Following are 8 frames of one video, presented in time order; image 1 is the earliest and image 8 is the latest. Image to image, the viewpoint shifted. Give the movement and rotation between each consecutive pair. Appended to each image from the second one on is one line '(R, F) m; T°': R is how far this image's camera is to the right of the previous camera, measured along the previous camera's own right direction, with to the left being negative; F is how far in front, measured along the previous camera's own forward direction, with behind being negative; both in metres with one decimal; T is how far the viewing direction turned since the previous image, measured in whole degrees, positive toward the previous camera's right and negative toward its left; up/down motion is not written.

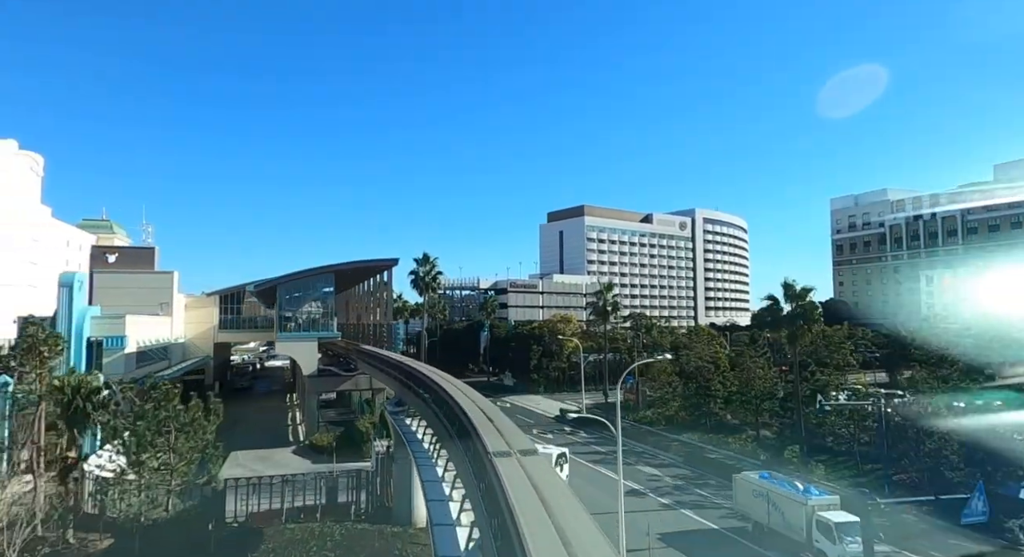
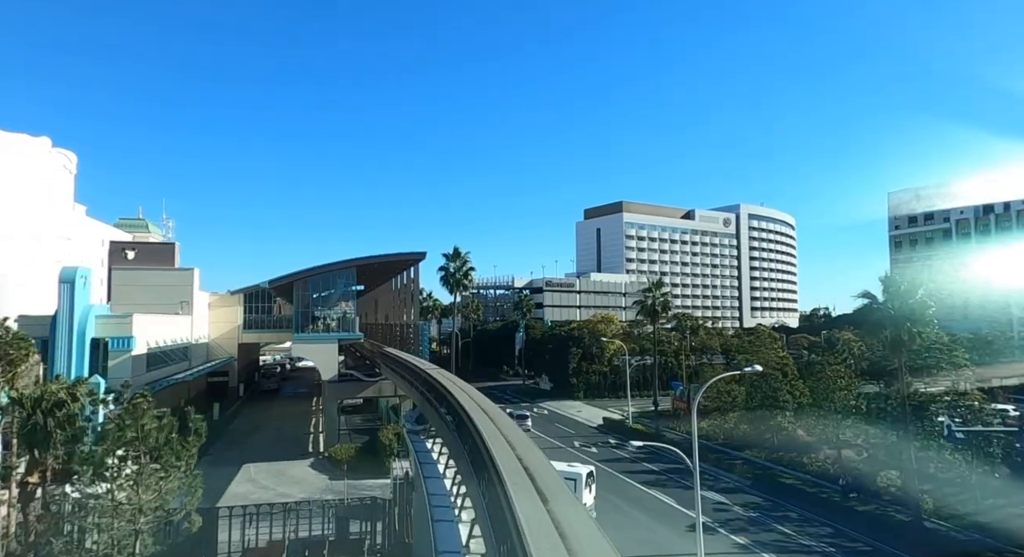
(-0.2, +3.2) m; -3°
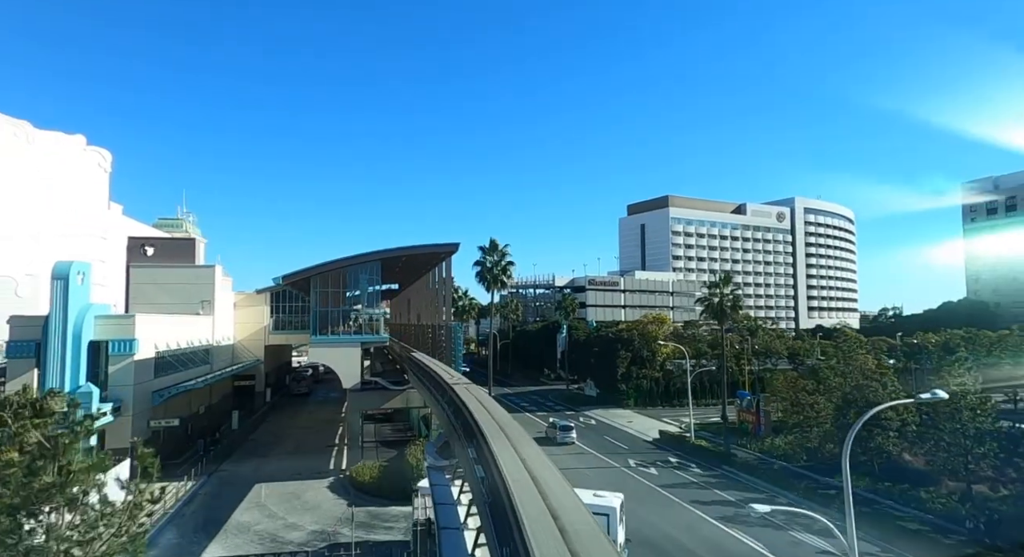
(-0.3, +3.7) m; -4°
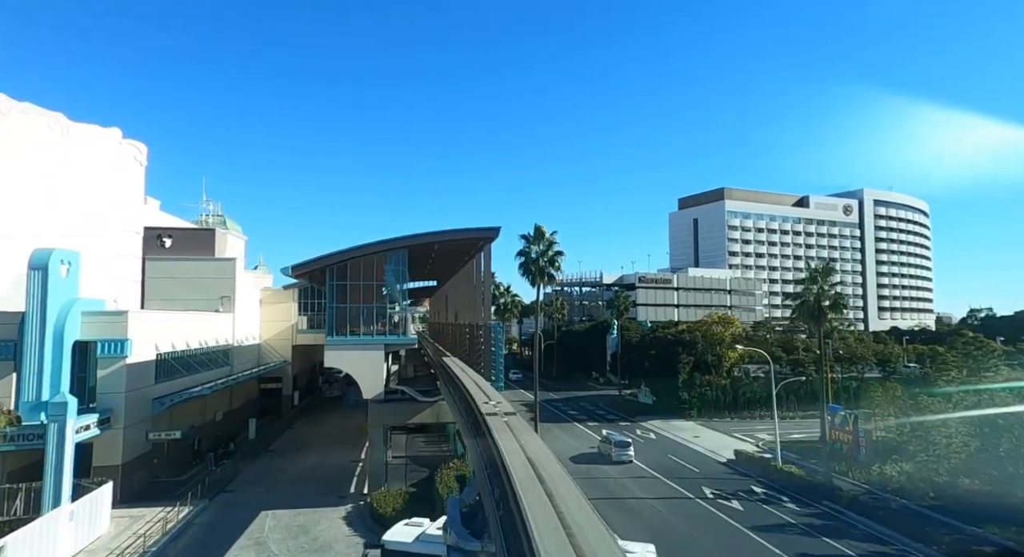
(-0.3, +4.1) m; -4°
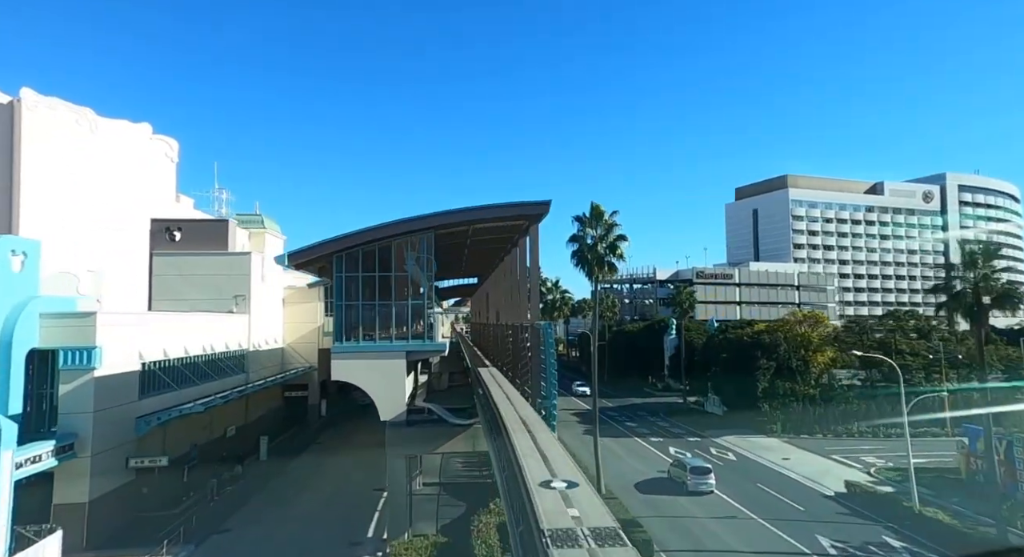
(-0.3, +4.6) m; -4°
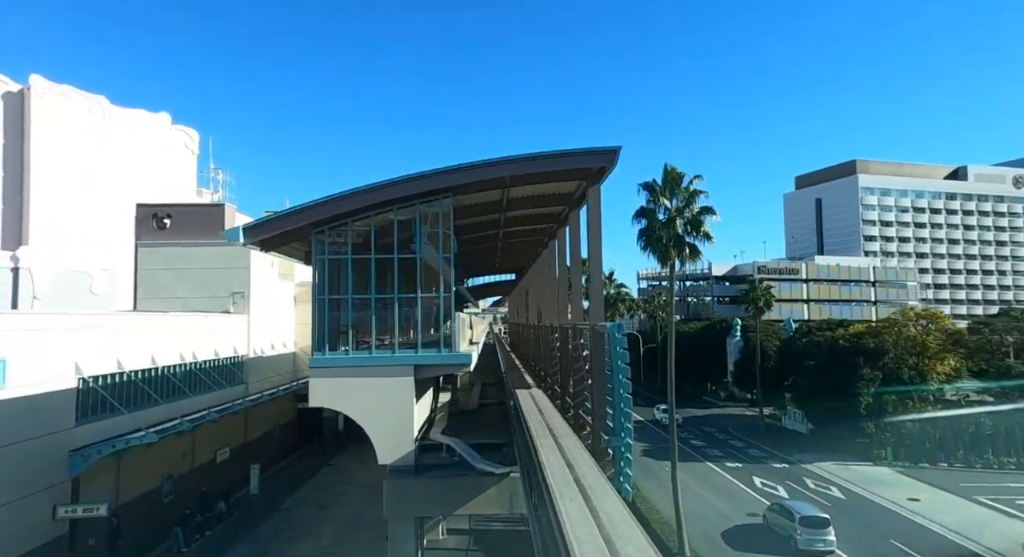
(-0.3, +5.2) m; -4°
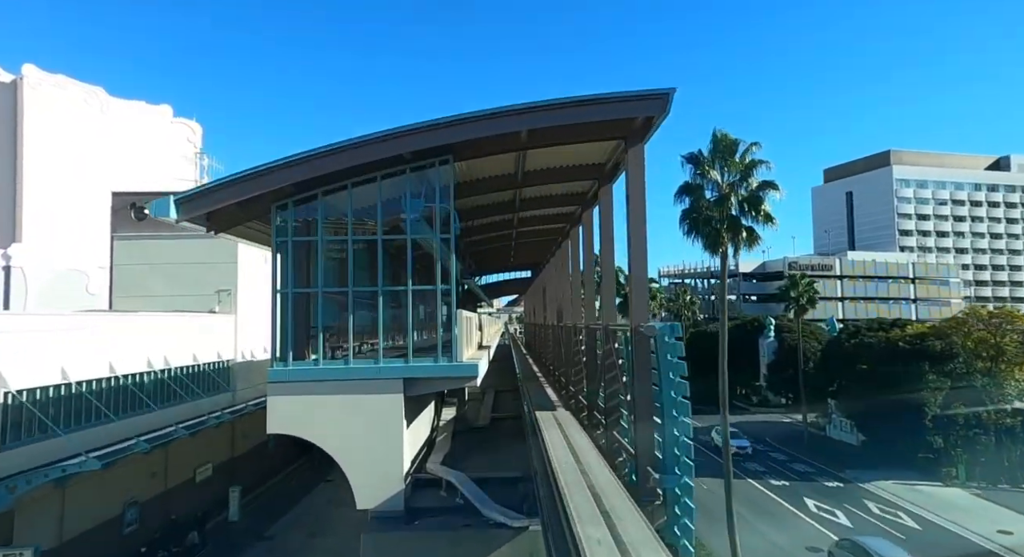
(0.0, +2.8) m; -1°
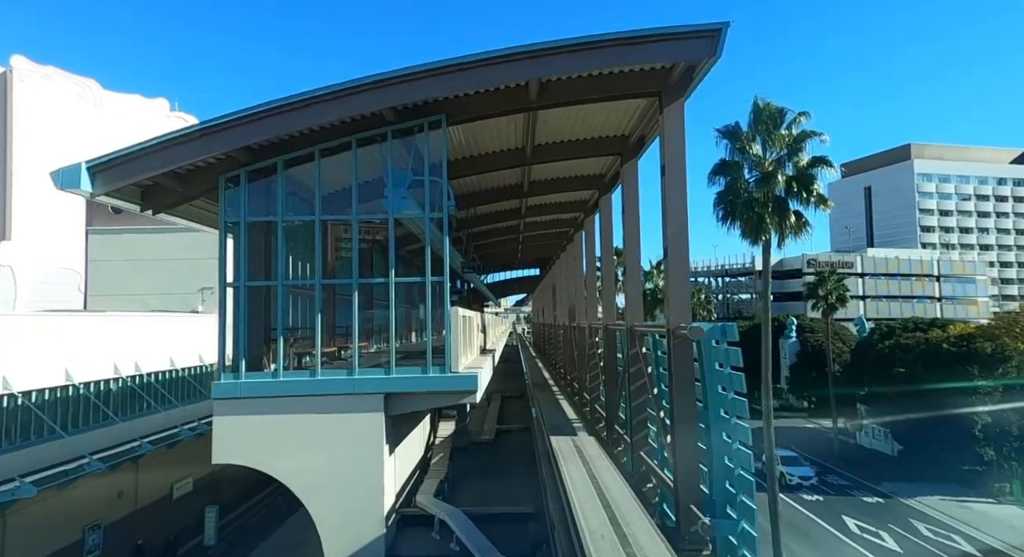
(0.0, +1.9) m; -1°
